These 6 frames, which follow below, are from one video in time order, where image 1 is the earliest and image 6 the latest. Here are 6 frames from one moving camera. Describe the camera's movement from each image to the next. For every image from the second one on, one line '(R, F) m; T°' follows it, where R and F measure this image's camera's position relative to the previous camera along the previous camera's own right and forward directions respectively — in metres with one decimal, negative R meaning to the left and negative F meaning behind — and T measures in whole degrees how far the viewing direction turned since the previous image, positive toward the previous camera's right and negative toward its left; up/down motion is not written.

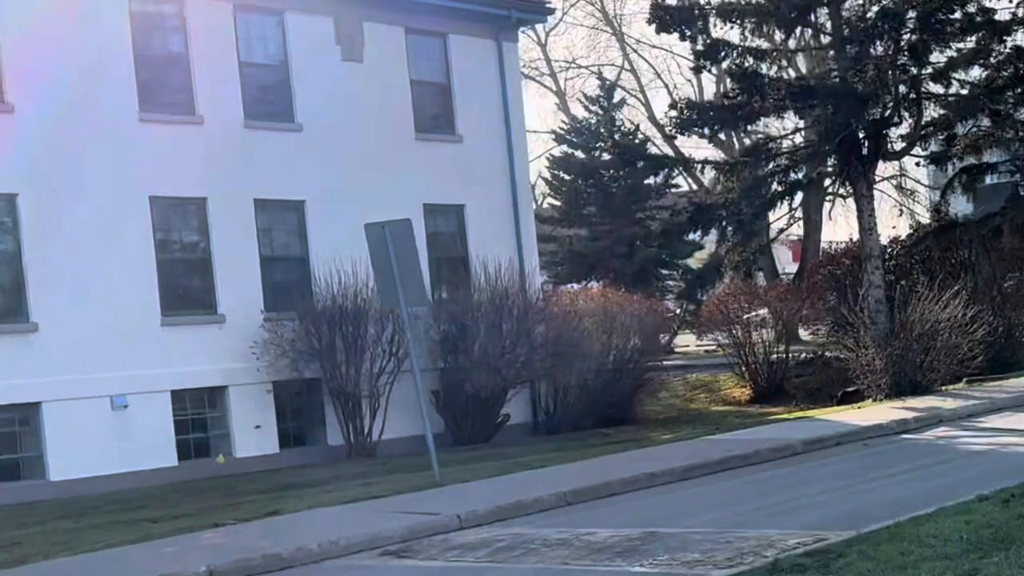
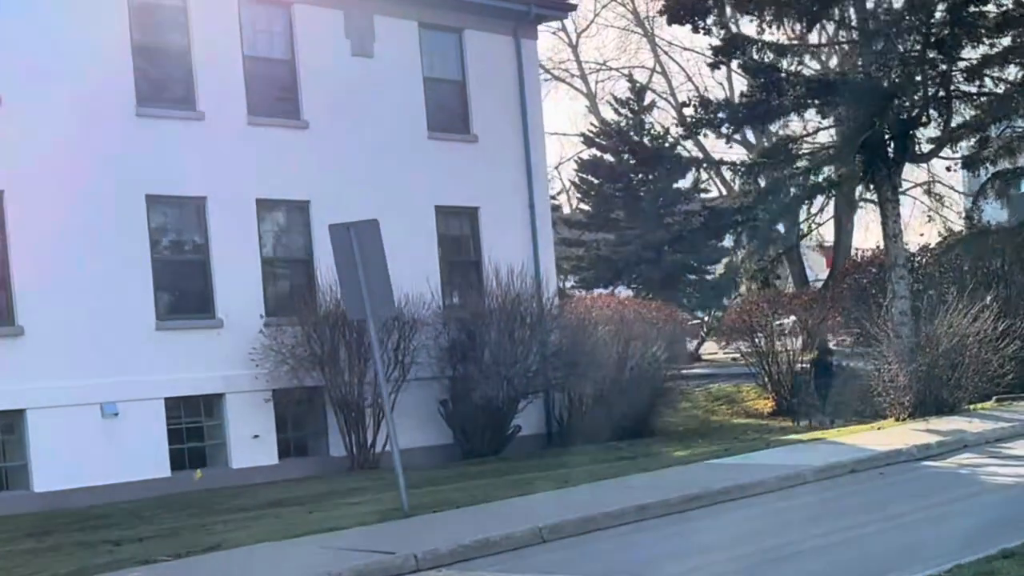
(+0.2, +0.8) m; -1°
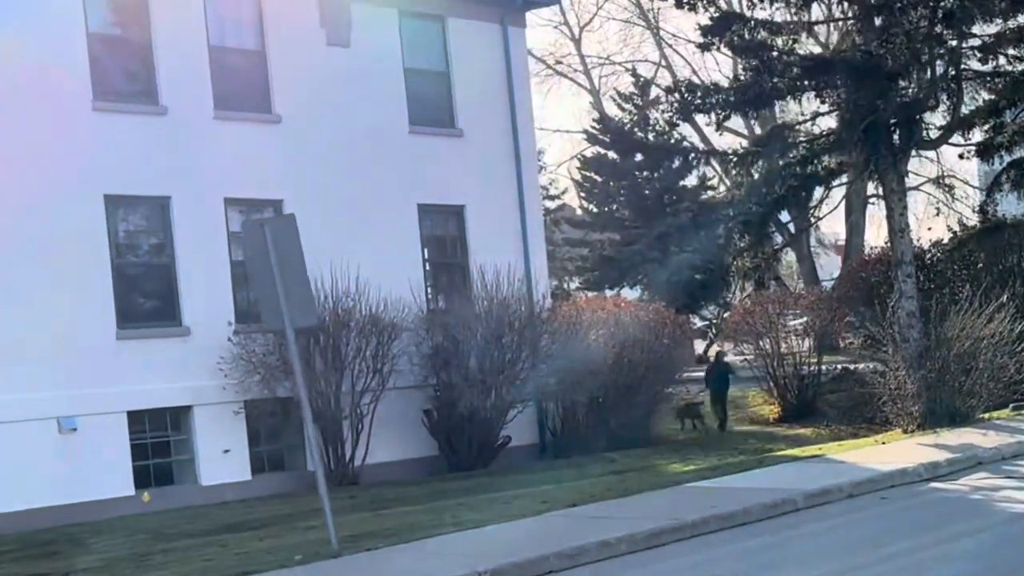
(+0.2, +1.1) m; 0°
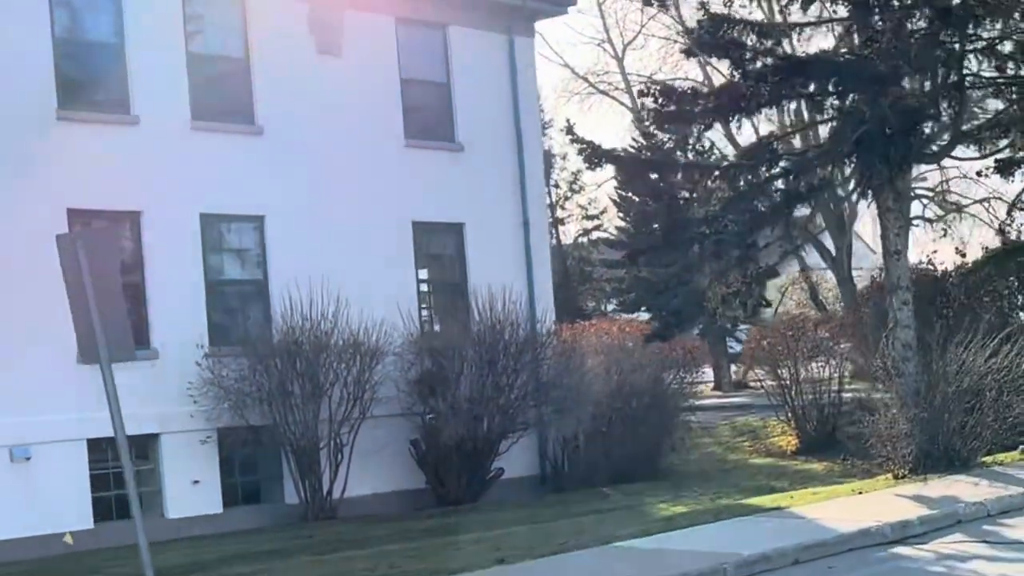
(+0.5, +1.1) m; -1°
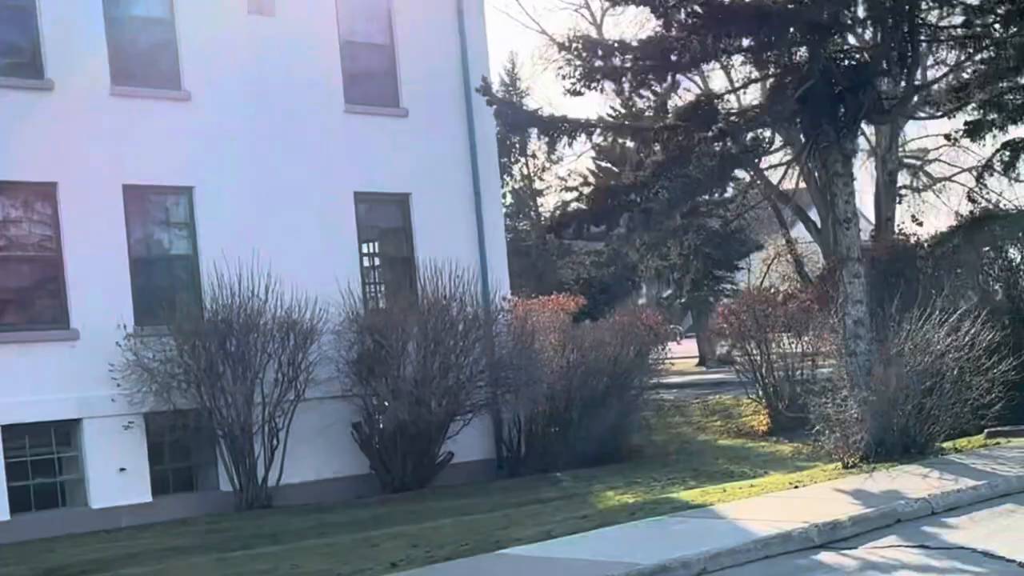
(+0.3, +0.9) m; 0°
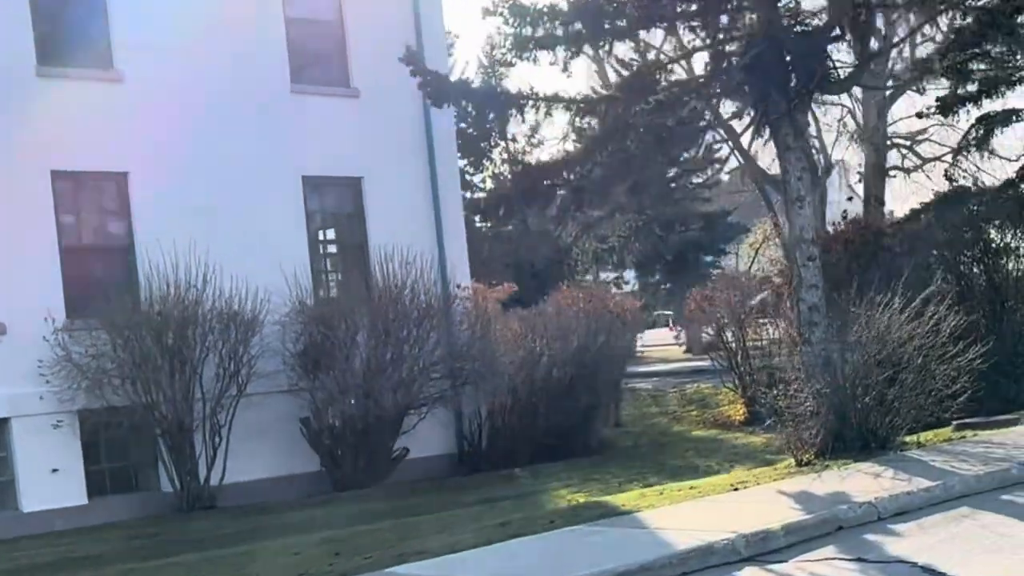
(+0.3, +0.8) m; 0°
